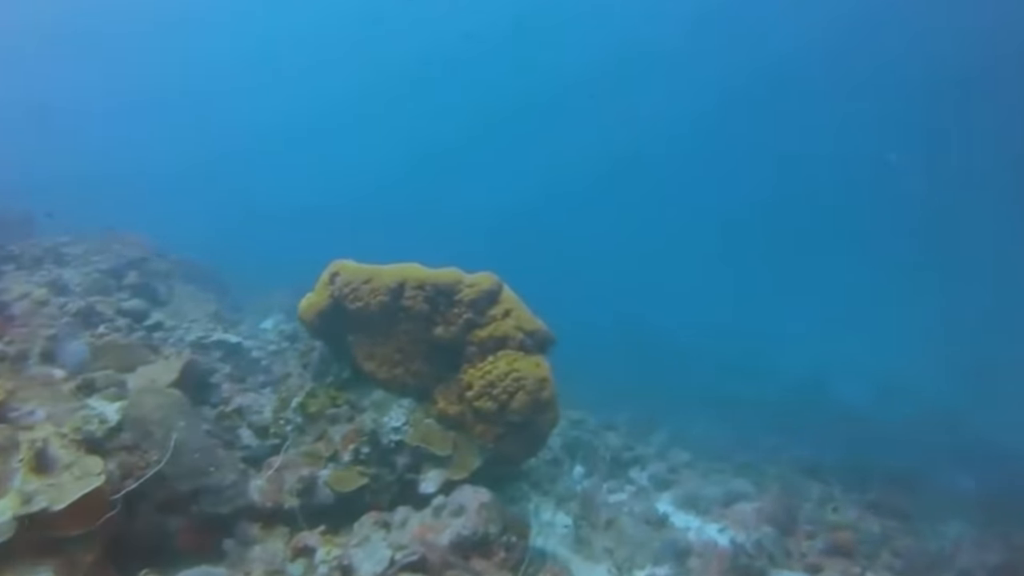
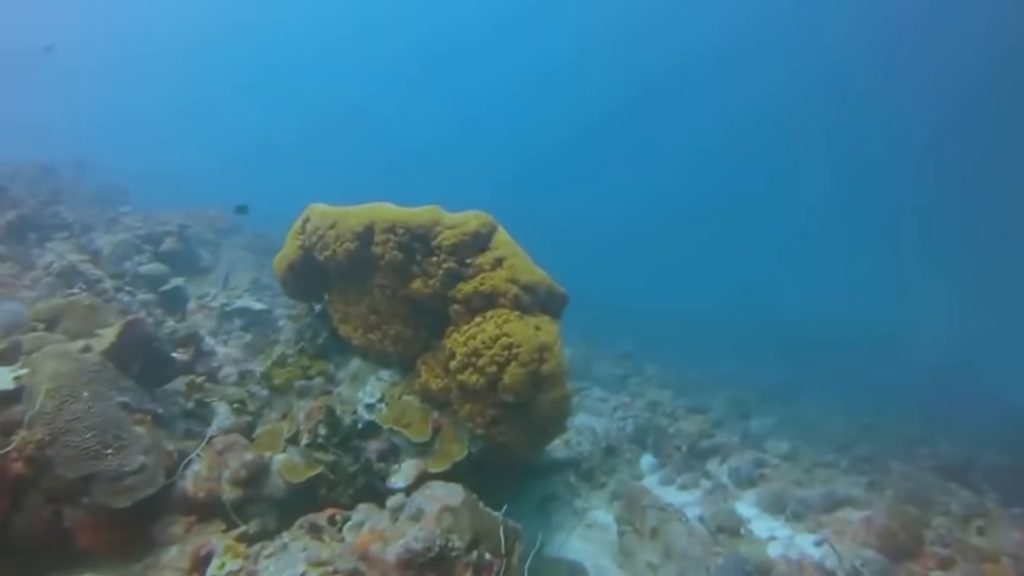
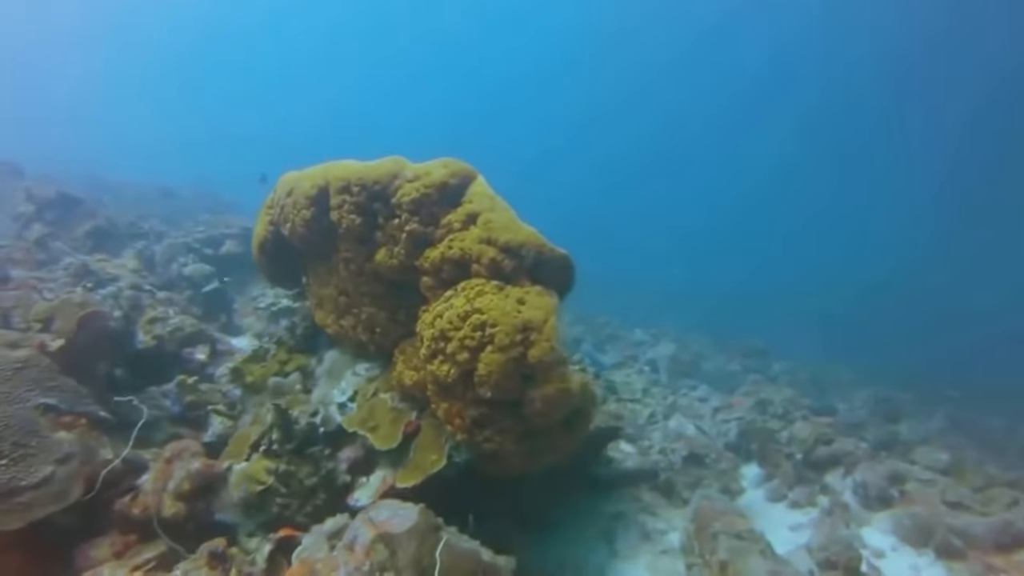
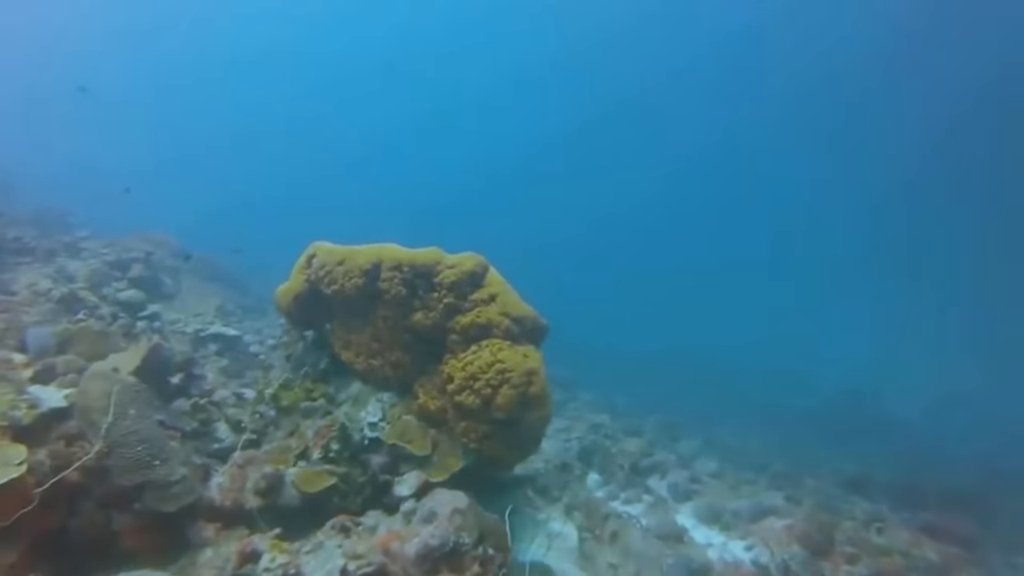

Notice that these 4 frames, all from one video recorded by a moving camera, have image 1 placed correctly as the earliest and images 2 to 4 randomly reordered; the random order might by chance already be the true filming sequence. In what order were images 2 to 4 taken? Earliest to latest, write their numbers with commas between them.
4, 2, 3
